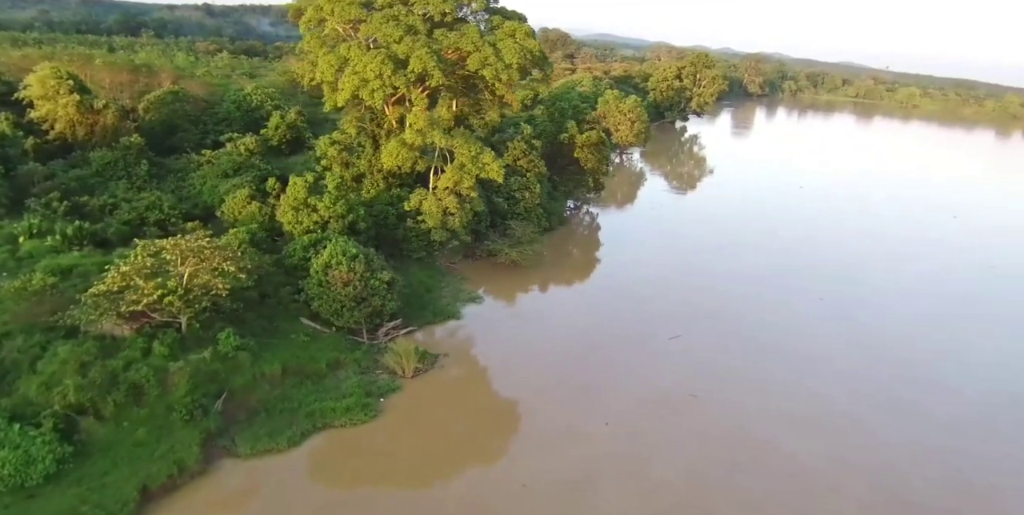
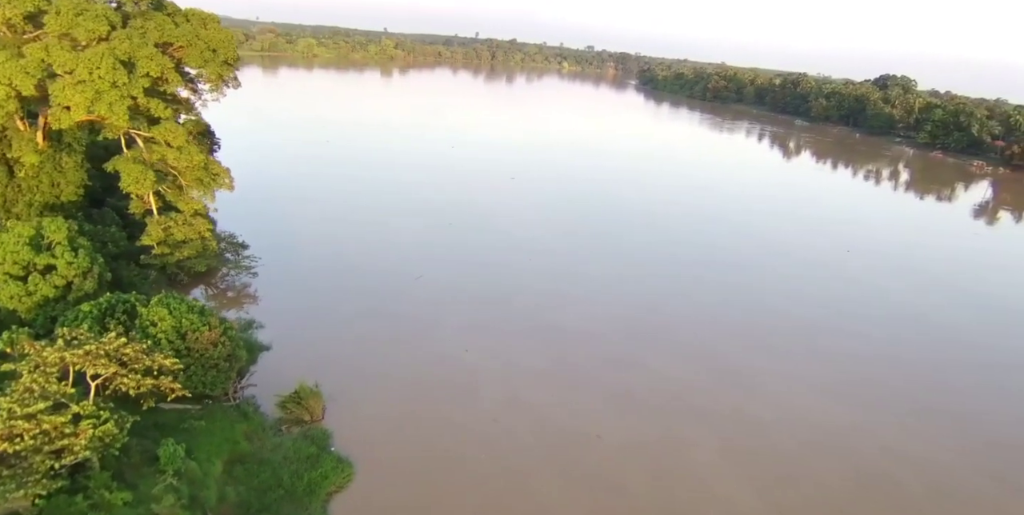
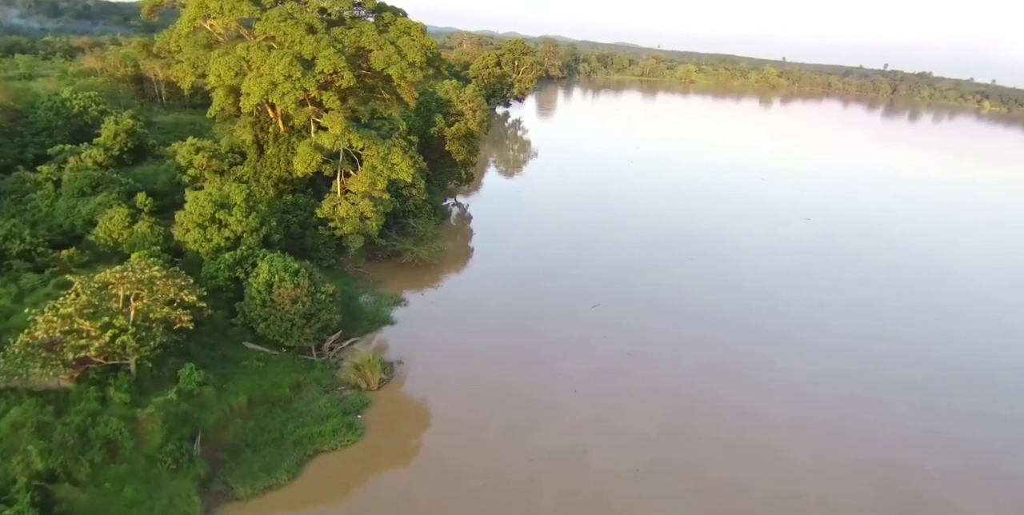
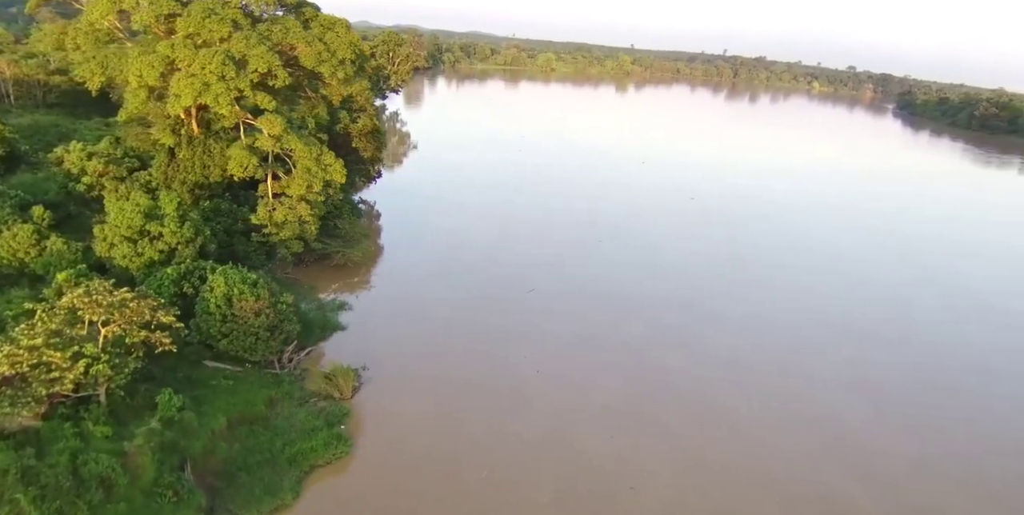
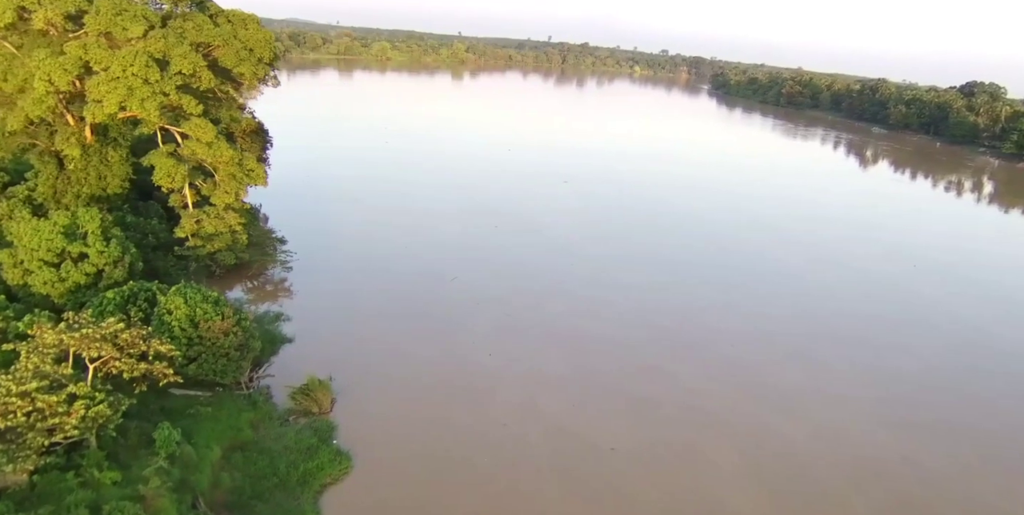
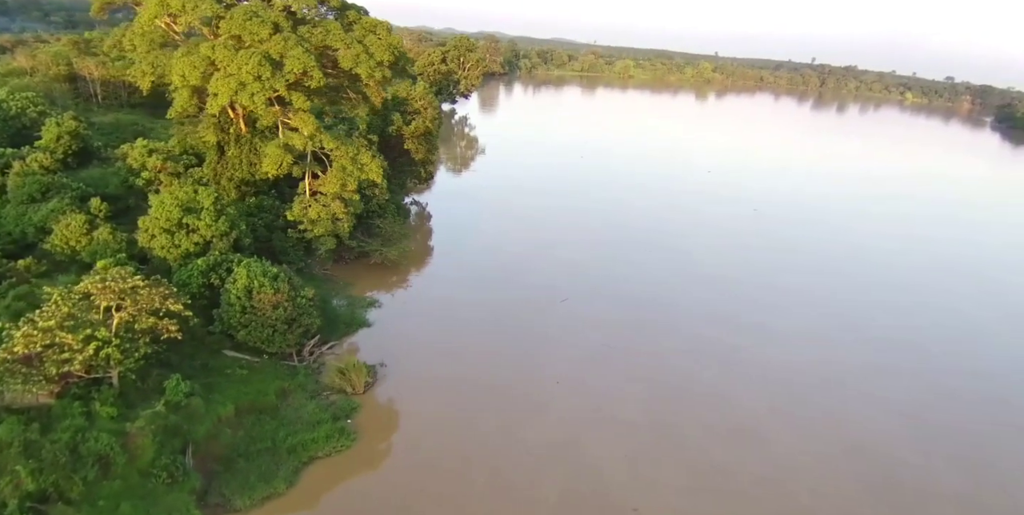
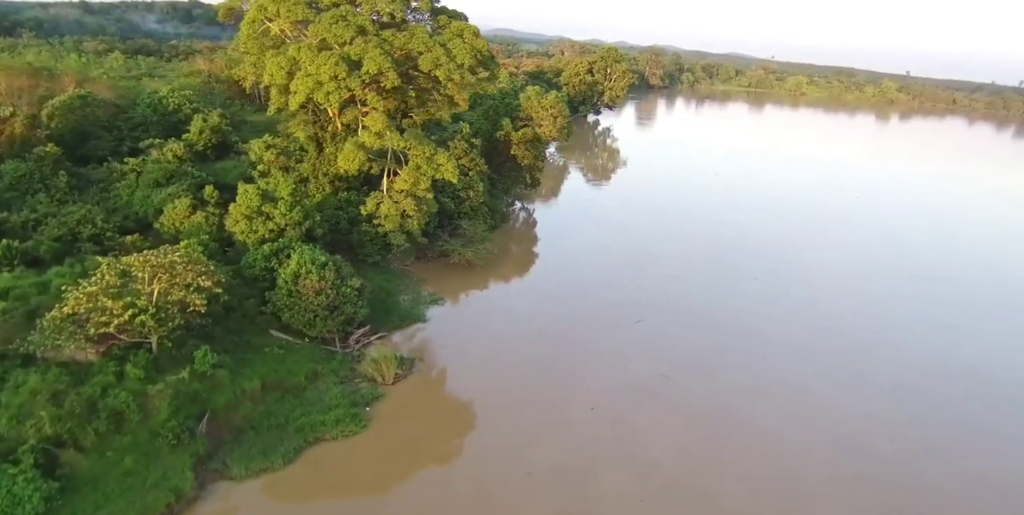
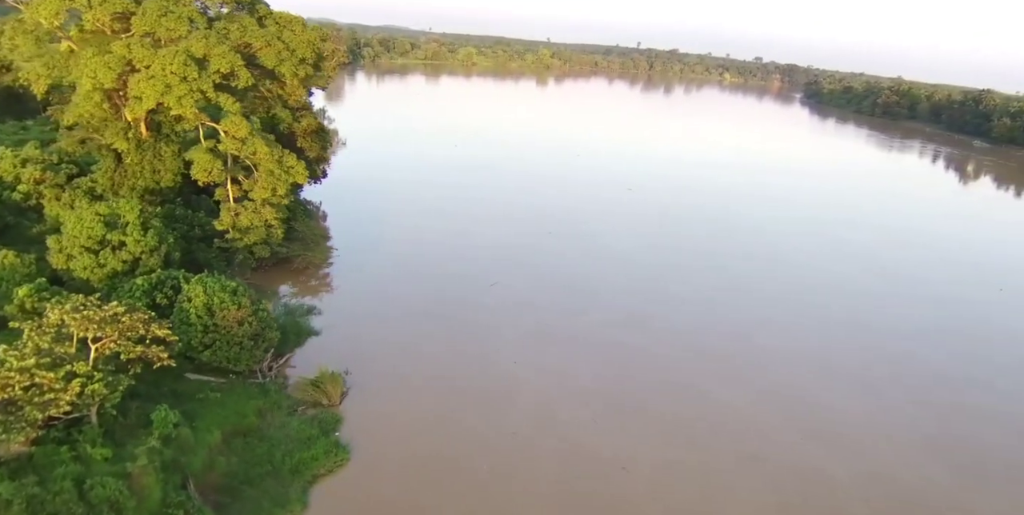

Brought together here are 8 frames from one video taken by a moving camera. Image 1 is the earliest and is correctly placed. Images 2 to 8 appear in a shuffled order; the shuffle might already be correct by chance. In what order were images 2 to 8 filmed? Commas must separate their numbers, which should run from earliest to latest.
7, 3, 6, 4, 8, 5, 2
